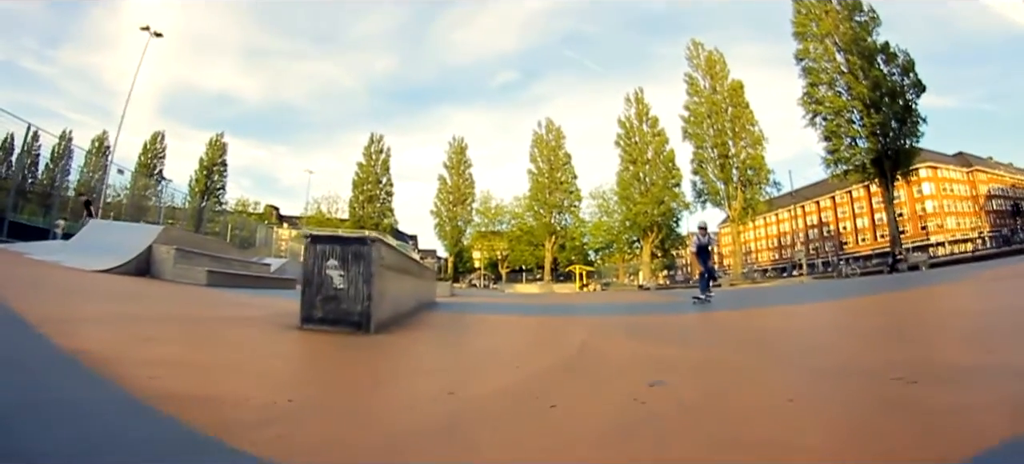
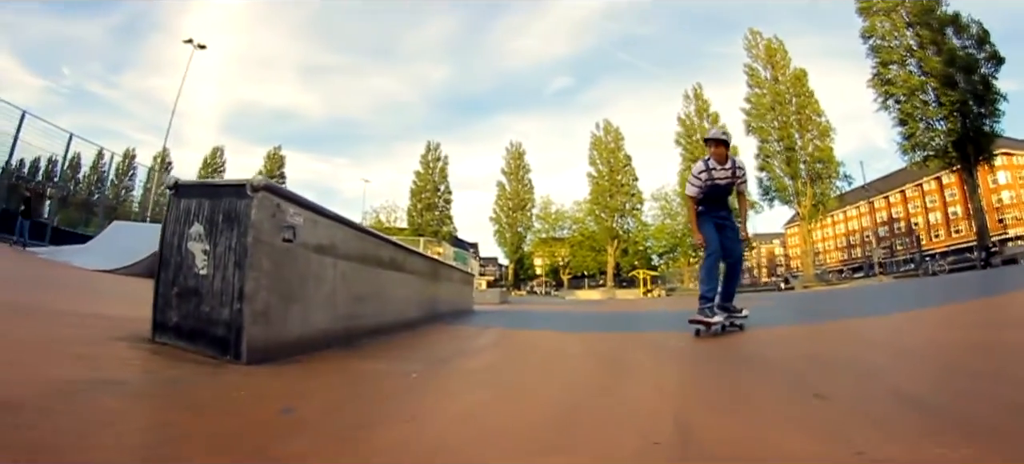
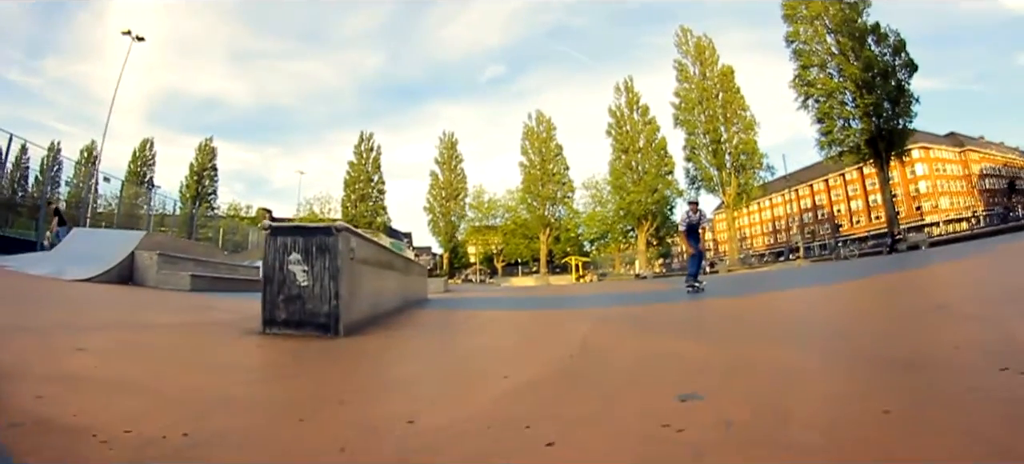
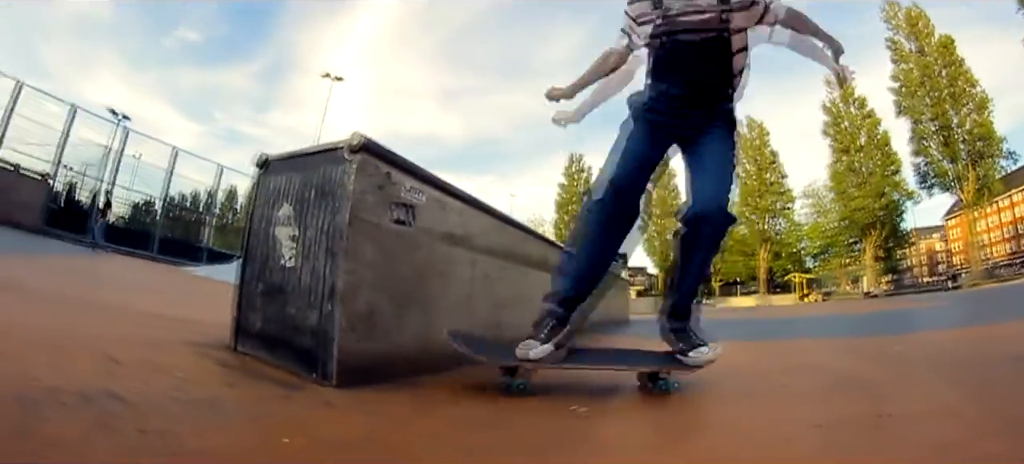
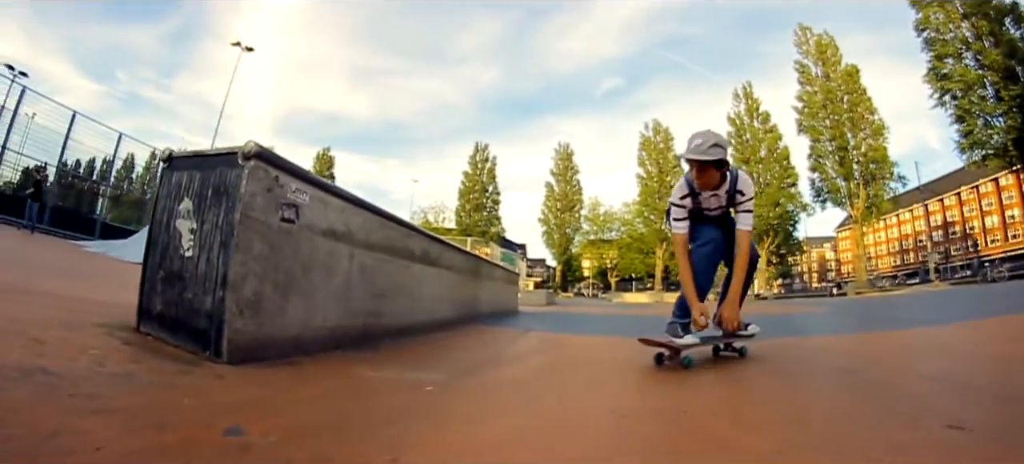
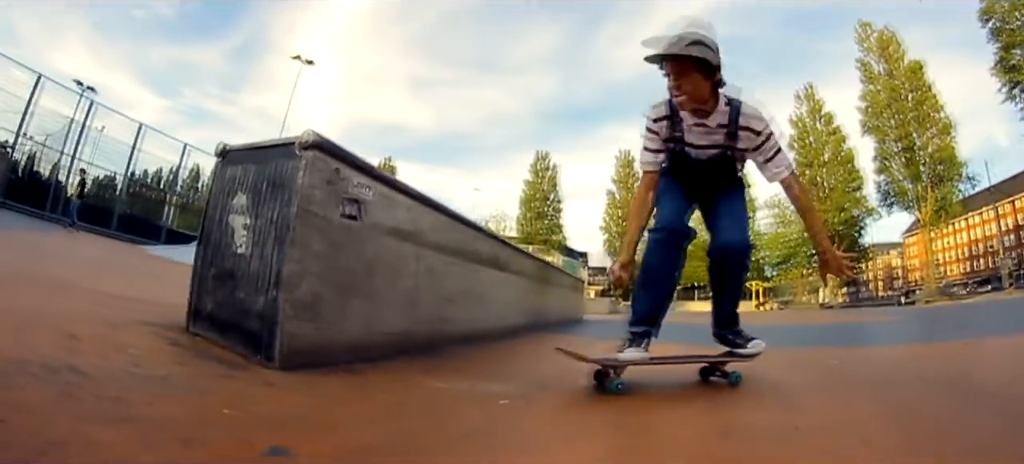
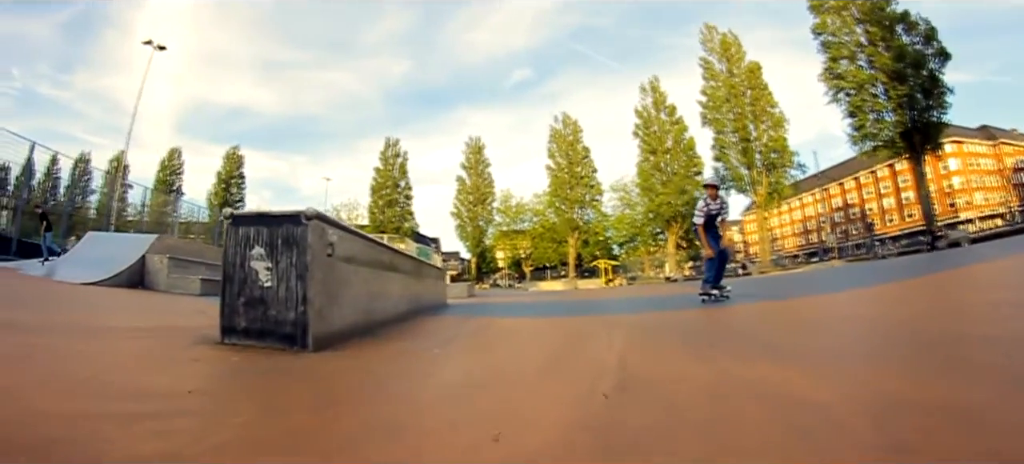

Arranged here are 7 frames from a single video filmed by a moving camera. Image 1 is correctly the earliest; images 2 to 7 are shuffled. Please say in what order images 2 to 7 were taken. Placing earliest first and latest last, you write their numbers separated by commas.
3, 7, 2, 5, 6, 4
